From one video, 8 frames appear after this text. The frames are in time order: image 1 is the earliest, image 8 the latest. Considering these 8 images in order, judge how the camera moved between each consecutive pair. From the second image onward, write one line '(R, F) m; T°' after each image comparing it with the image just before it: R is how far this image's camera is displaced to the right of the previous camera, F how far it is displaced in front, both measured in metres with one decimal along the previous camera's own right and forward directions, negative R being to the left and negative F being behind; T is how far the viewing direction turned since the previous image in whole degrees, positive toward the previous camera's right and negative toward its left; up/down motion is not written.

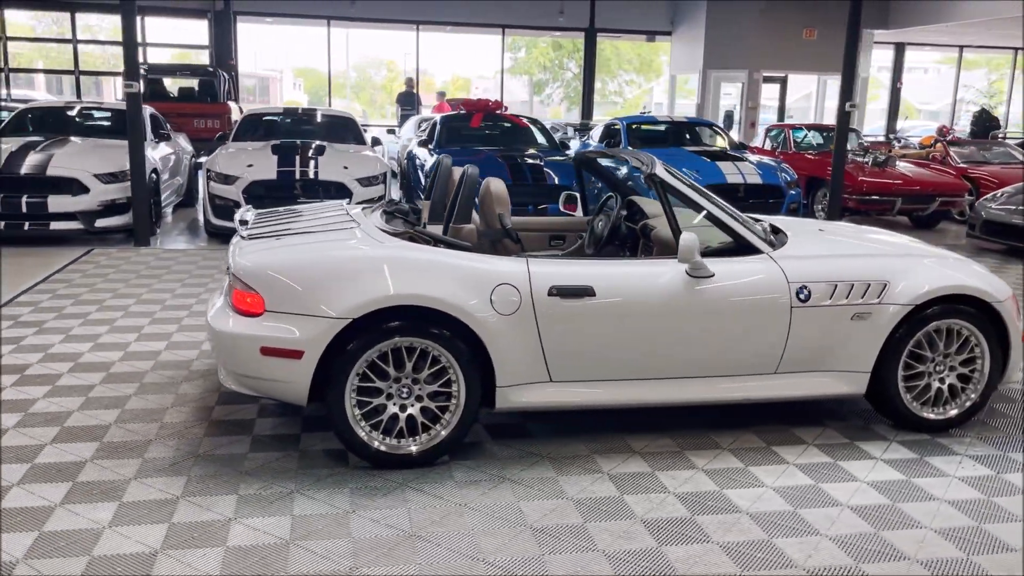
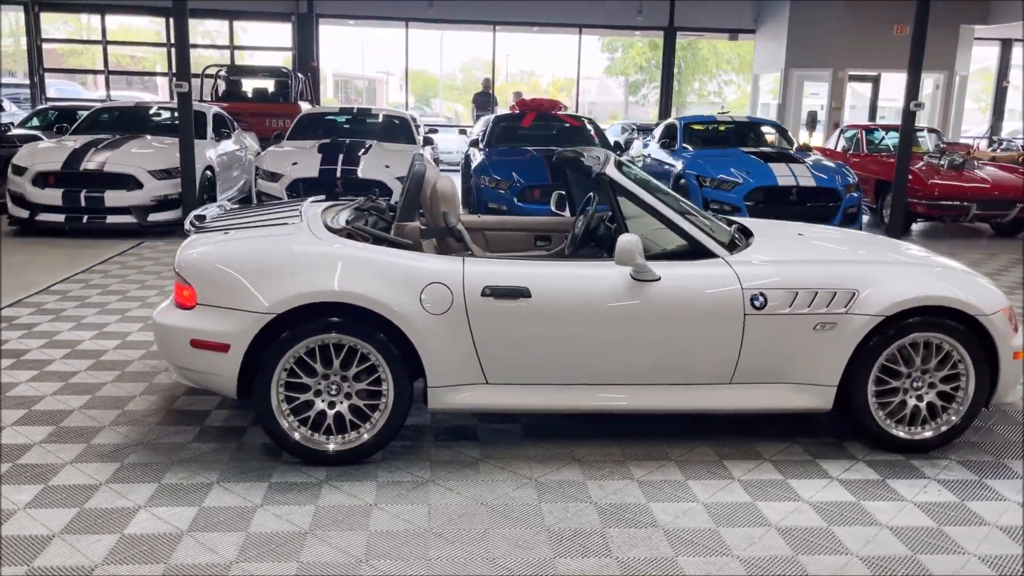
(+0.6, +0.1) m; -6°
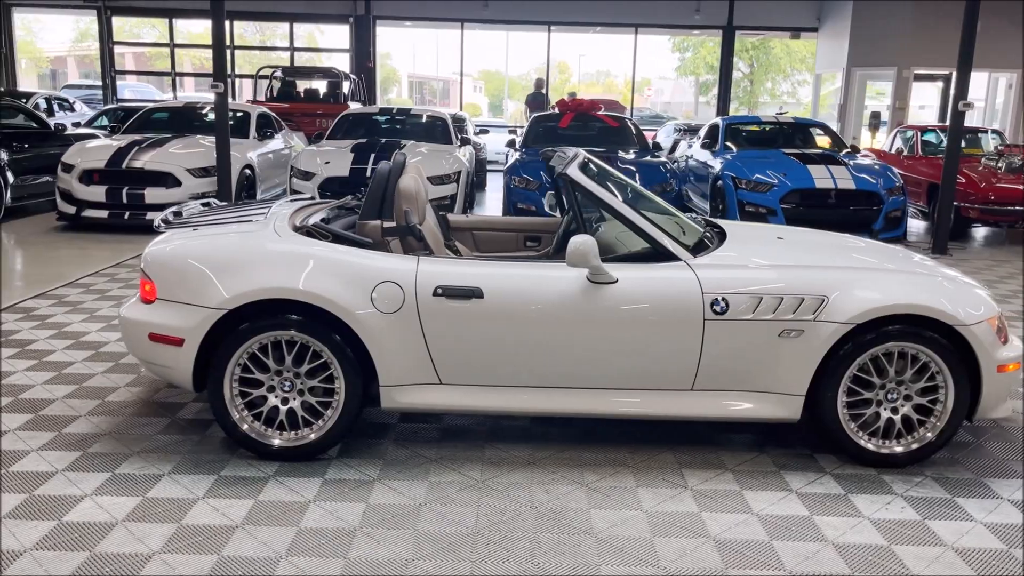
(+0.4, 0.0) m; -5°
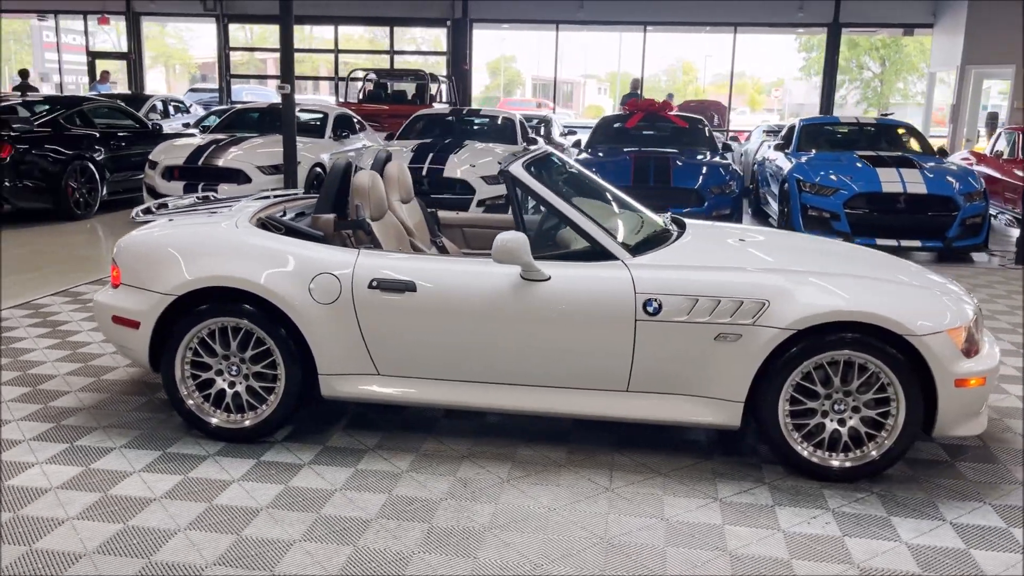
(+0.7, 0.0) m; -8°
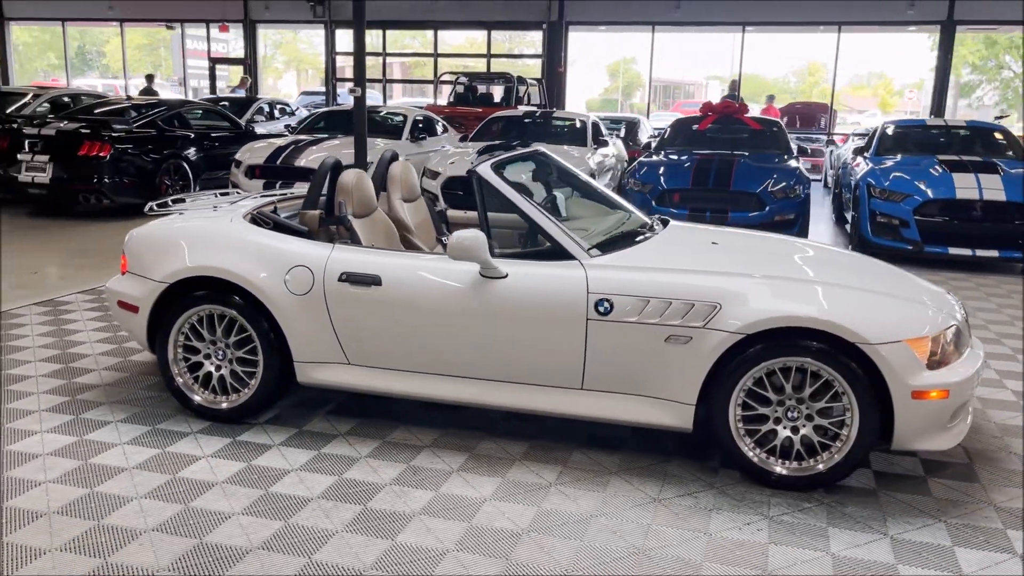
(+0.6, -0.1) m; -8°
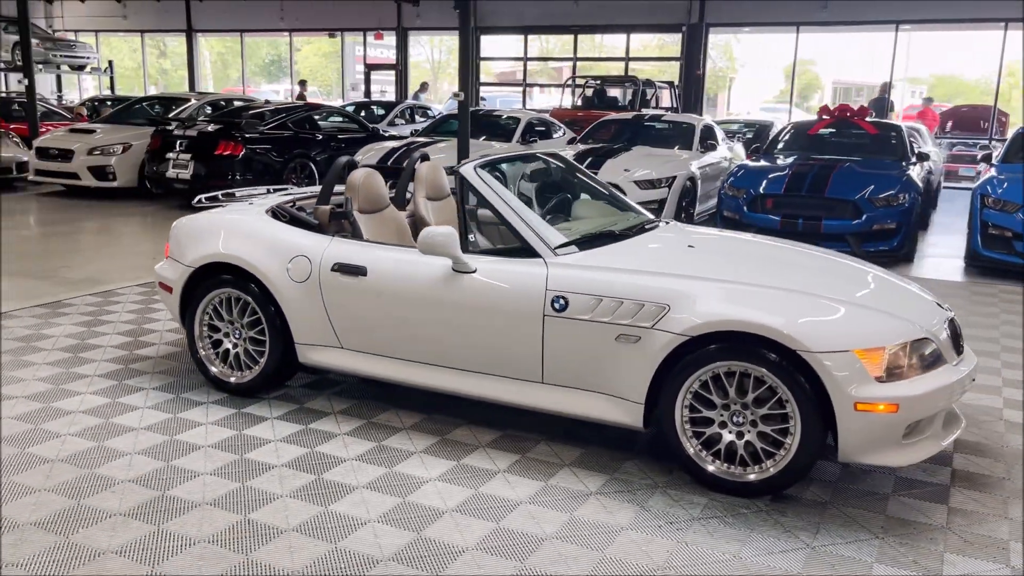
(+0.8, -0.1) m; -11°
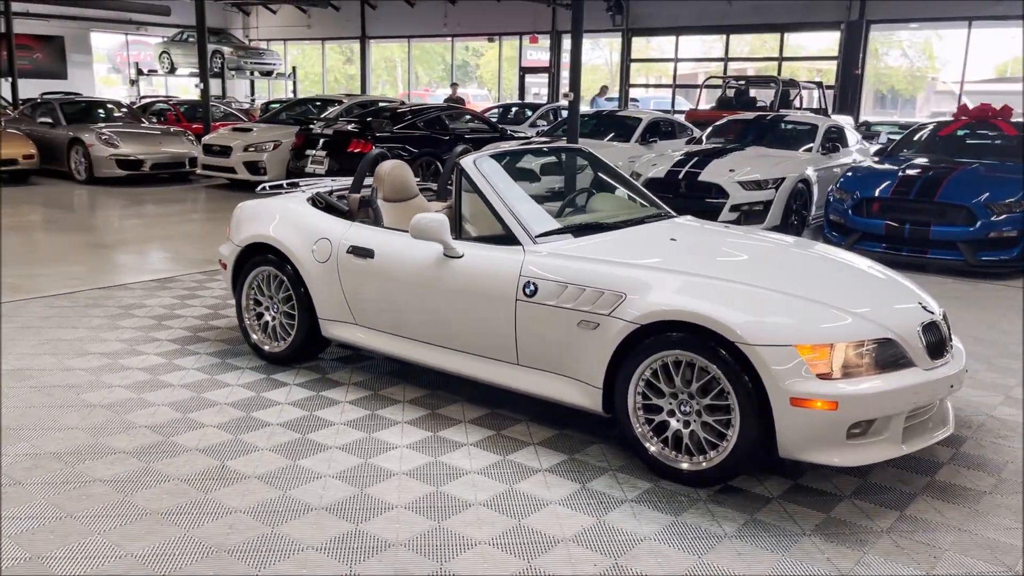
(+0.8, -0.1) m; -11°
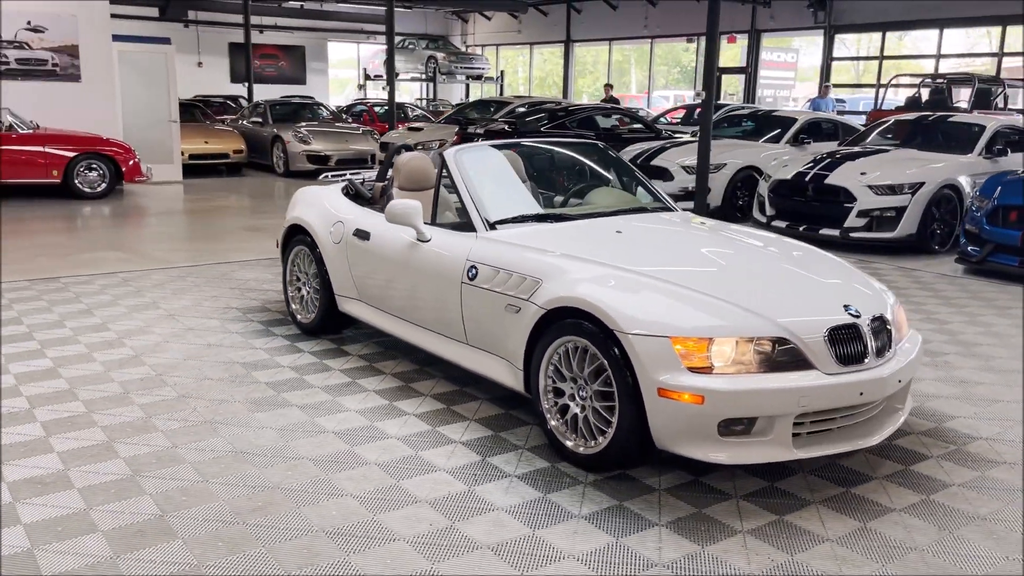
(+1.2, 0.0) m; -15°
